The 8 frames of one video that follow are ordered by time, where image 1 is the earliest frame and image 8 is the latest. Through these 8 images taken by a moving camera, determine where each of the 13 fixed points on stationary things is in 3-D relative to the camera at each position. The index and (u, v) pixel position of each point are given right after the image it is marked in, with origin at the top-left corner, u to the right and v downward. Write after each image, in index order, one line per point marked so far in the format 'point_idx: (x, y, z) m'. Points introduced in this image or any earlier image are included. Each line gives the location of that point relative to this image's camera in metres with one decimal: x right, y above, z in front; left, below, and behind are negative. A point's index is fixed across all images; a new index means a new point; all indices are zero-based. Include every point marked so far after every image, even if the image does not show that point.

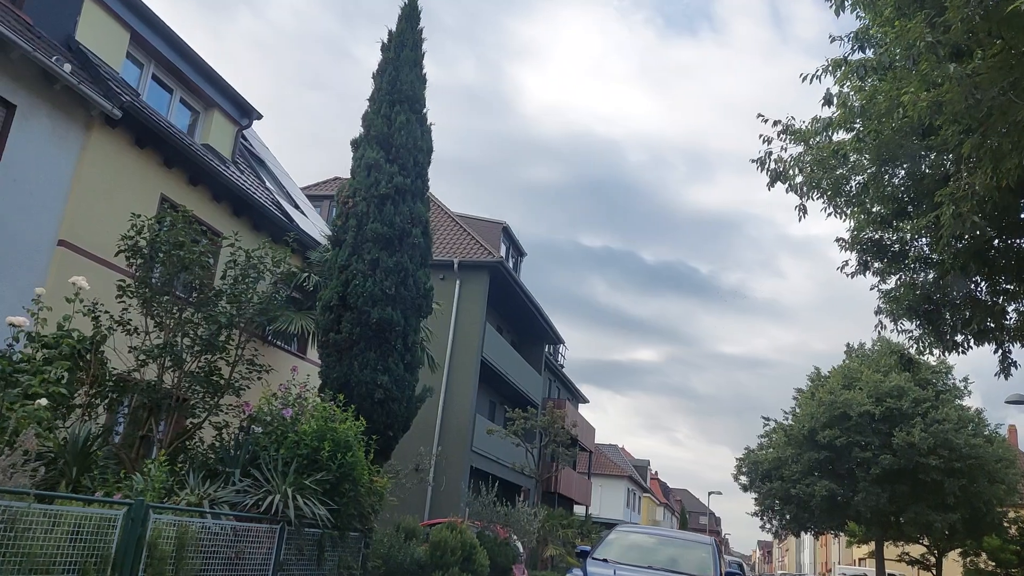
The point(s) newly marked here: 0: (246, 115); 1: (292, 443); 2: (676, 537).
0: (-5.4, +3.5, +16.8) m
1: (-2.3, -1.6, +8.6) m
2: (+2.4, -3.5, +11.7) m
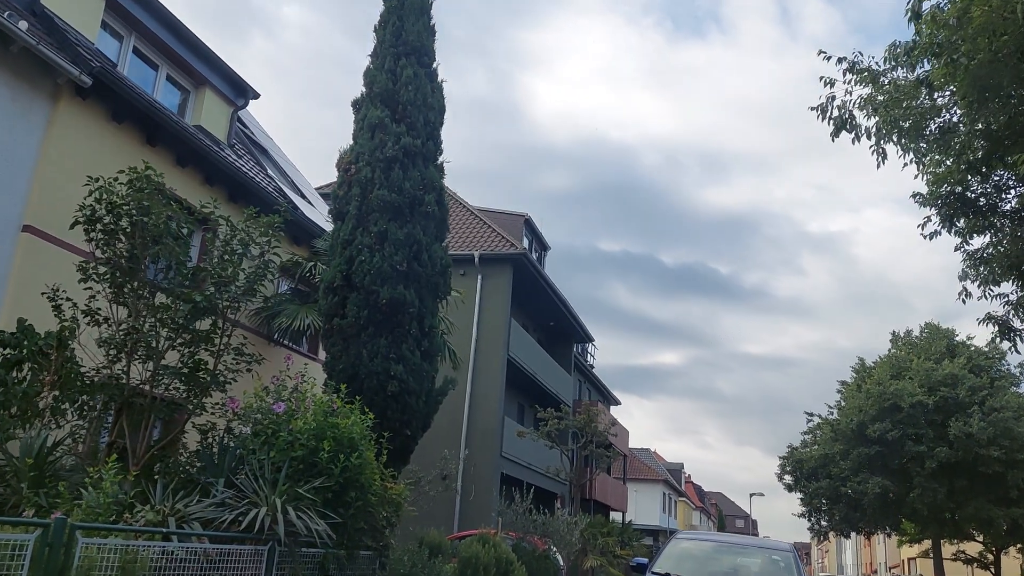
0: (-5.0, +3.6, +15.4) m
1: (-1.9, -1.3, +7.1) m
2: (+2.9, -3.0, +10.0) m
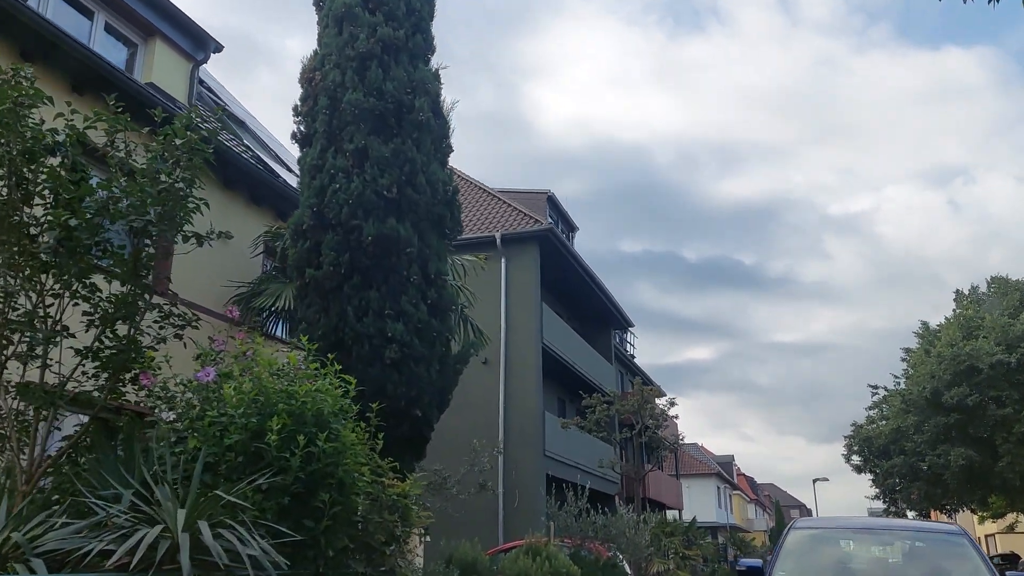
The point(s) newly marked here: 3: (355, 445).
0: (-4.9, +3.7, +13.0) m
1: (-1.6, -0.8, +4.6) m
2: (+3.4, -2.1, +7.4) m
3: (-0.9, -0.9, +5.0) m
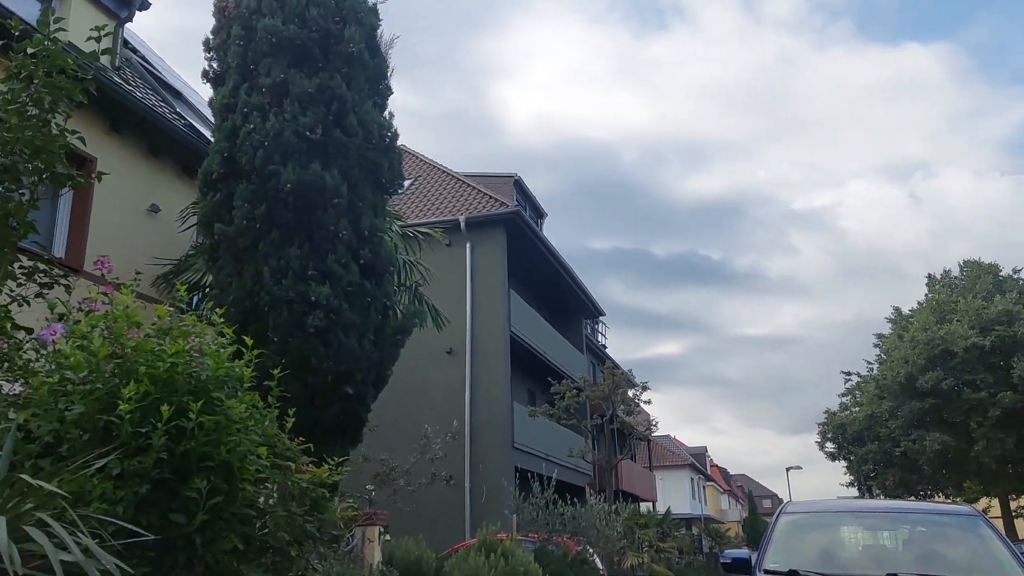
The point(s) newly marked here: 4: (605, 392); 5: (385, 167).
0: (-5.5, +4.0, +11.9) m
1: (-1.9, -0.5, +3.6) m
2: (+3.0, -1.7, +6.5) m
3: (-1.3, -0.6, +4.0) m
4: (+2.0, -2.2, +17.8) m
5: (-1.3, +1.2, +8.2) m
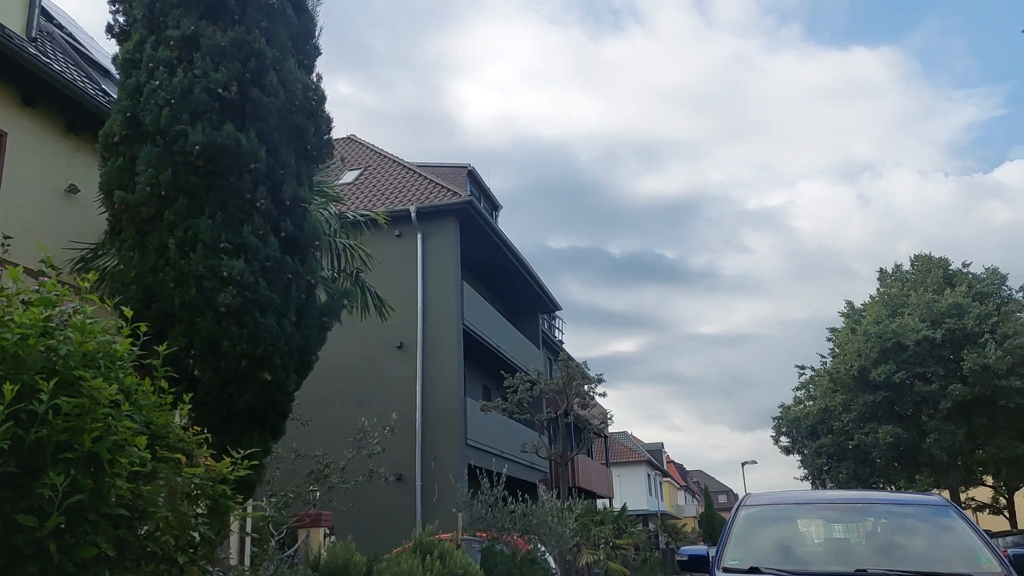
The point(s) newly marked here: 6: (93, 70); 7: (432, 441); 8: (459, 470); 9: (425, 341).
0: (-6.2, +4.2, +11.0) m
1: (-2.2, -0.3, +2.9) m
2: (+2.6, -1.5, +6.1) m
3: (-1.6, -0.5, +3.4) m
4: (+1.0, -2.0, +17.4) m
5: (-1.8, +1.4, +7.5) m
6: (-6.2, +3.3, +12.8) m
7: (-1.8, -3.4, +18.4) m
8: (-1.1, -3.9, +17.9) m
9: (-2.0, -1.2, +19.2) m
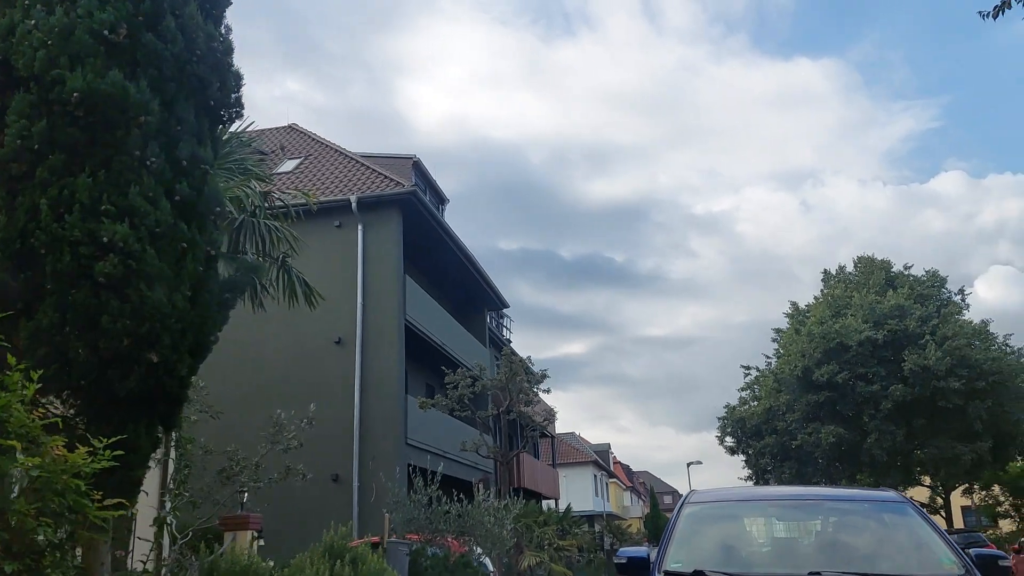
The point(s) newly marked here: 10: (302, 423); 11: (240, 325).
0: (-6.9, +4.4, +10.1) m
1: (-2.5, -0.1, +2.2) m
2: (+2.1, -1.4, +5.7) m
3: (-1.9, -0.3, +2.7) m
4: (-0.2, -1.9, +16.9) m
5: (-2.3, +1.5, +6.9) m
6: (-7.1, +3.5, +11.9) m
7: (-3.0, -3.2, +17.7) m
8: (-2.4, -3.8, +17.3) m
9: (-3.3, -1.0, +18.5) m
10: (-2.7, -1.6, +10.3) m
11: (-6.3, -0.9, +19.2) m
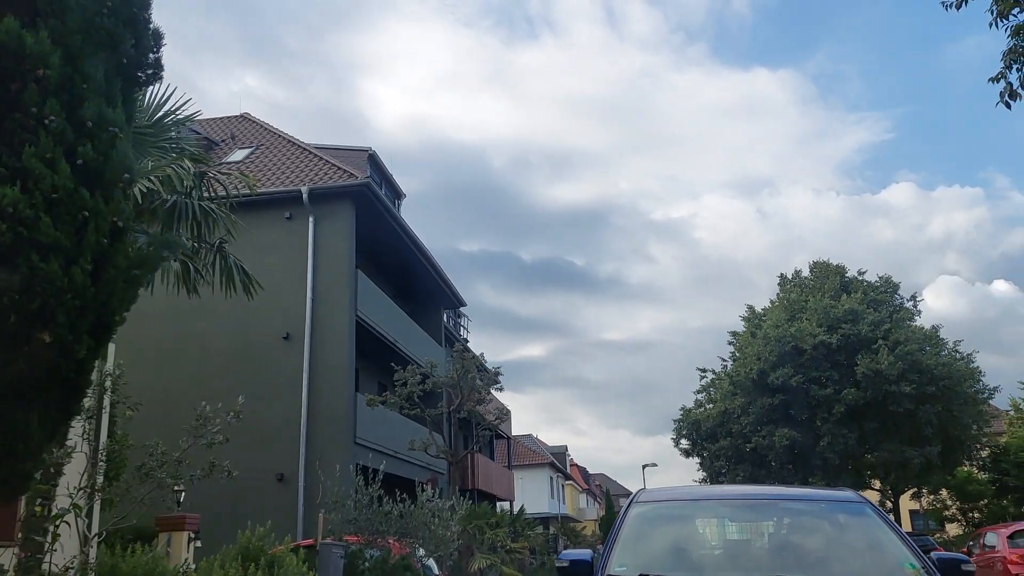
0: (-7.4, +4.6, +9.4) m
1: (-2.7, 0.0, +1.7) m
2: (+1.7, -1.3, +5.4) m
3: (-2.1, -0.2, +2.2) m
4: (-1.1, -1.8, +16.4) m
5: (-2.8, +1.7, +6.4) m
6: (-7.7, +3.7, +11.1) m
7: (-4.0, -3.1, +17.1) m
8: (-3.4, -3.6, +16.7) m
9: (-4.3, -0.9, +17.9) m
10: (-3.3, -1.5, +9.7) m
11: (-7.3, -0.7, +18.5) m
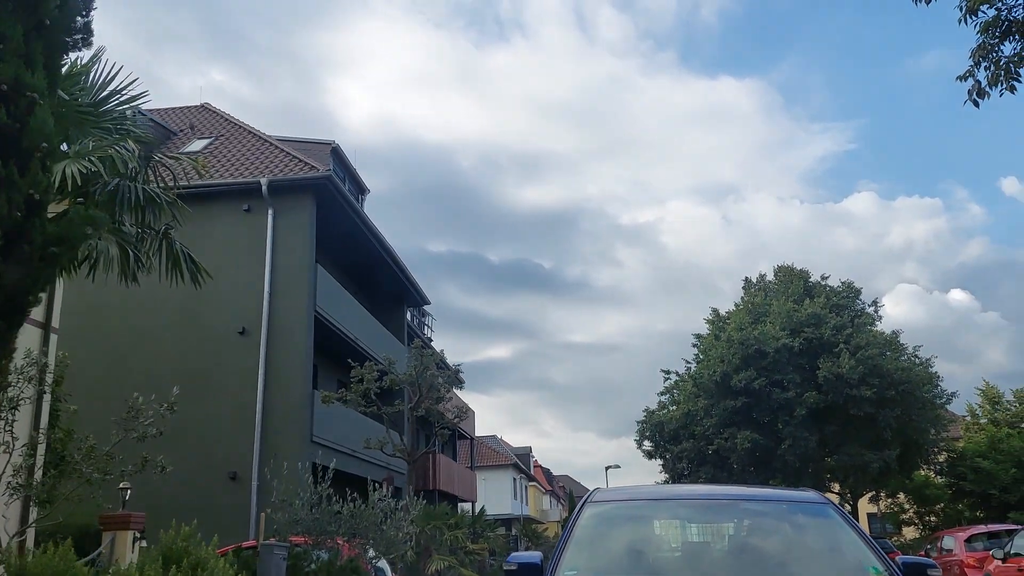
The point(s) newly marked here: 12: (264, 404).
0: (-7.8, +4.8, +8.8) m
1: (-2.9, +0.2, +1.3) m
2: (+1.4, -1.3, +5.2) m
3: (-2.3, 0.0, +1.9) m
4: (-1.9, -1.7, +16.1) m
5: (-3.1, +1.8, +6.0) m
6: (-8.1, +3.9, +10.6) m
7: (-4.8, -3.0, +16.7) m
8: (-4.1, -3.5, +16.3) m
9: (-5.1, -0.8, +17.4) m
10: (-3.8, -1.4, +9.3) m
11: (-8.1, -0.5, +17.9) m
12: (-5.0, -2.3, +16.9) m
